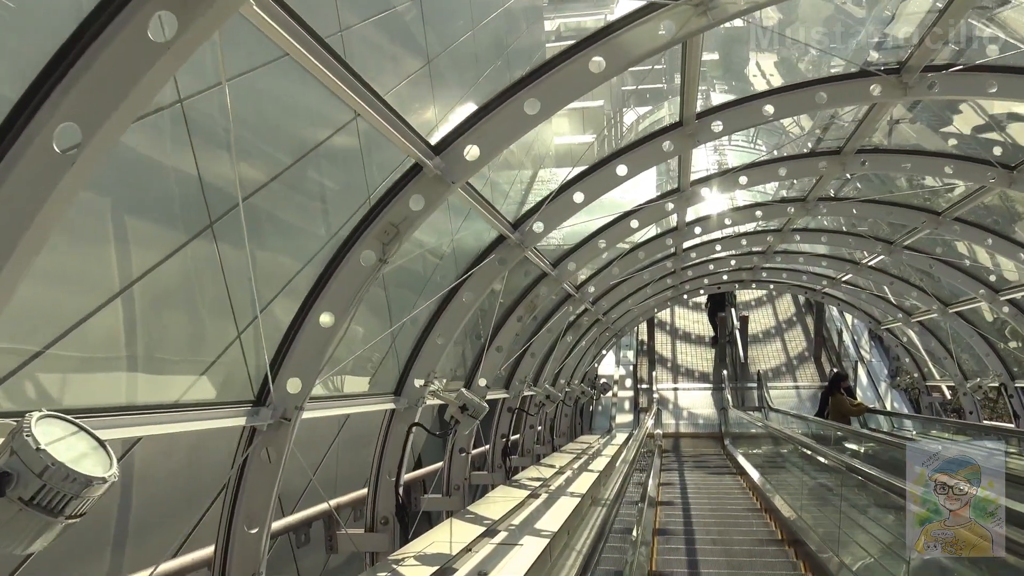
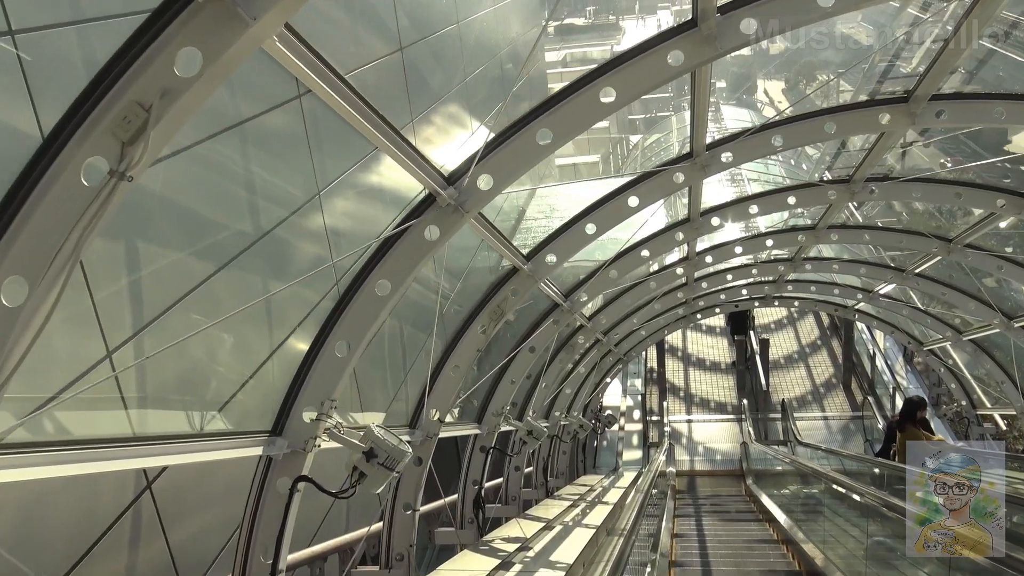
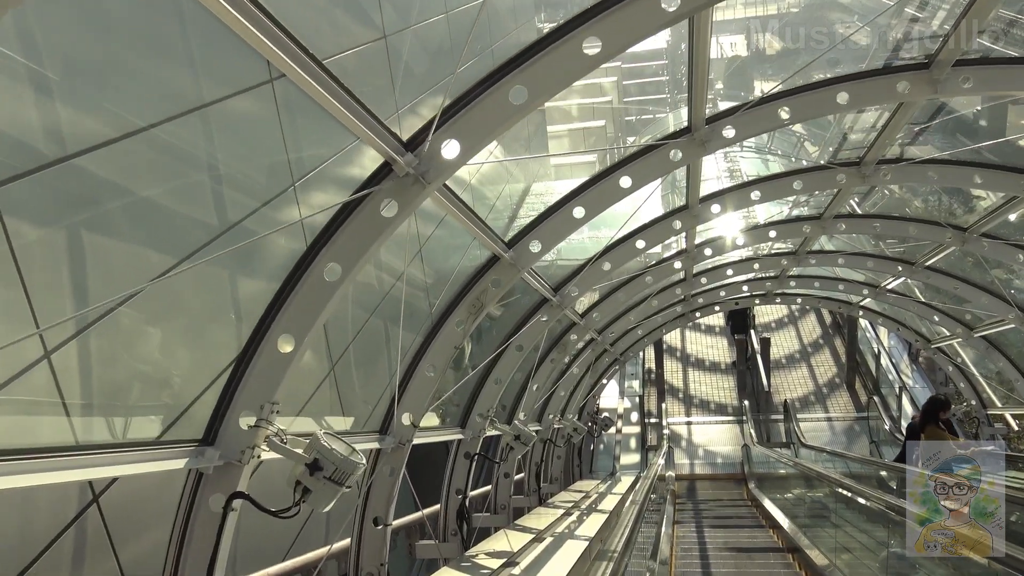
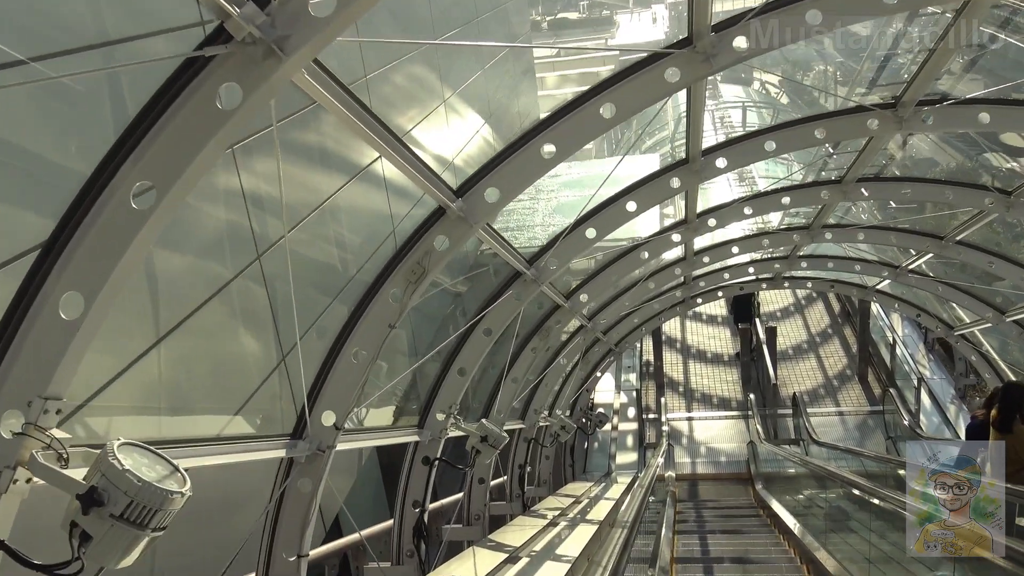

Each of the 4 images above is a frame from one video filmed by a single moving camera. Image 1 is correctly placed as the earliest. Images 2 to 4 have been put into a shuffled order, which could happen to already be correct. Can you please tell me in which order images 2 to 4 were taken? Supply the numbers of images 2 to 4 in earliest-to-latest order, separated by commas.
2, 3, 4
